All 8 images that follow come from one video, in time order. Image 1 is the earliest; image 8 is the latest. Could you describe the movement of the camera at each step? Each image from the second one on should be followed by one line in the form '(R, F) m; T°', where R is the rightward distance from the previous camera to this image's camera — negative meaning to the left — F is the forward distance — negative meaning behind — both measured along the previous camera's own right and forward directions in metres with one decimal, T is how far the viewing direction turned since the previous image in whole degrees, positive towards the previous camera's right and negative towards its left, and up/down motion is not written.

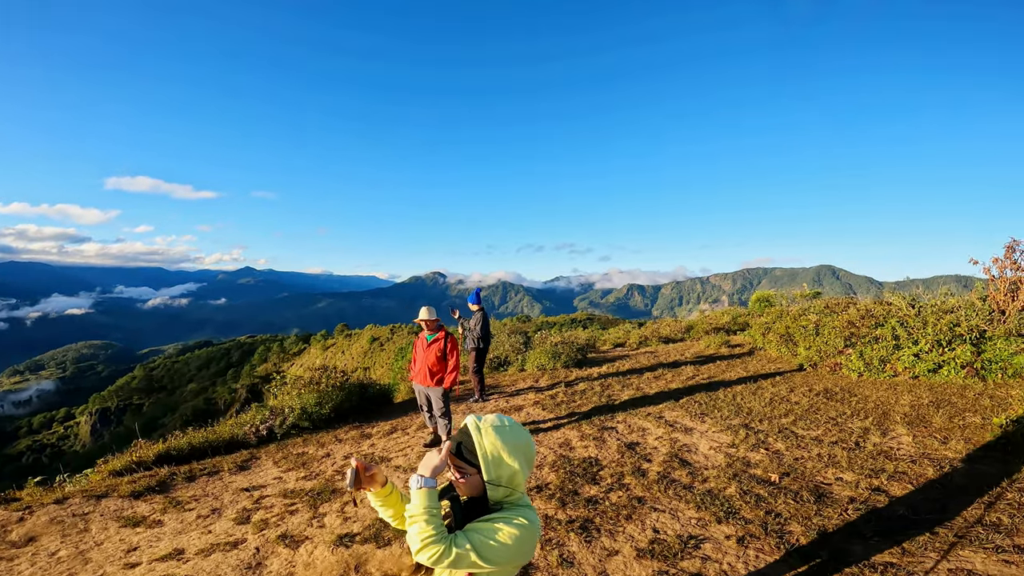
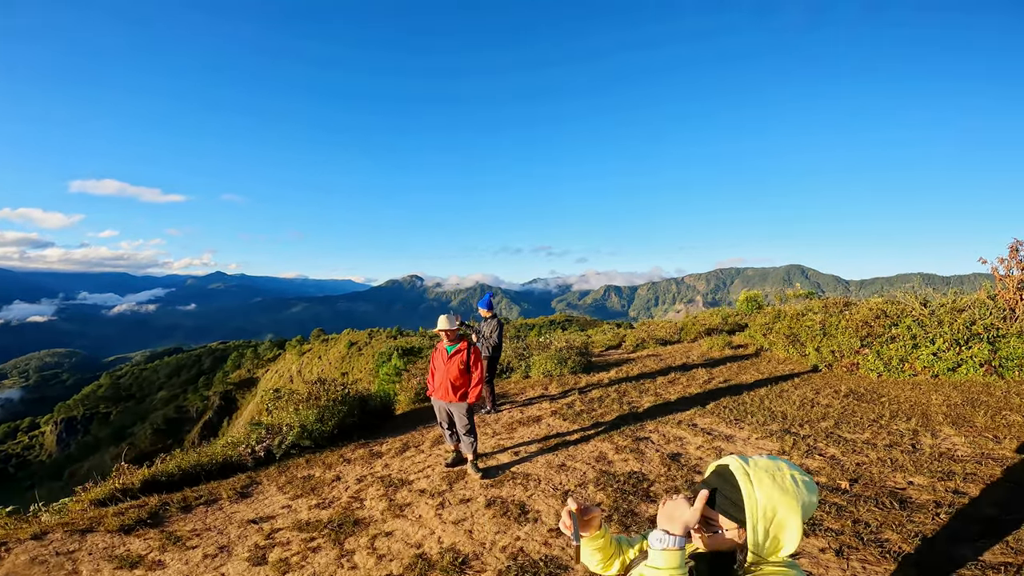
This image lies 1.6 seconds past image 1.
(-0.7, +0.5) m; +2°
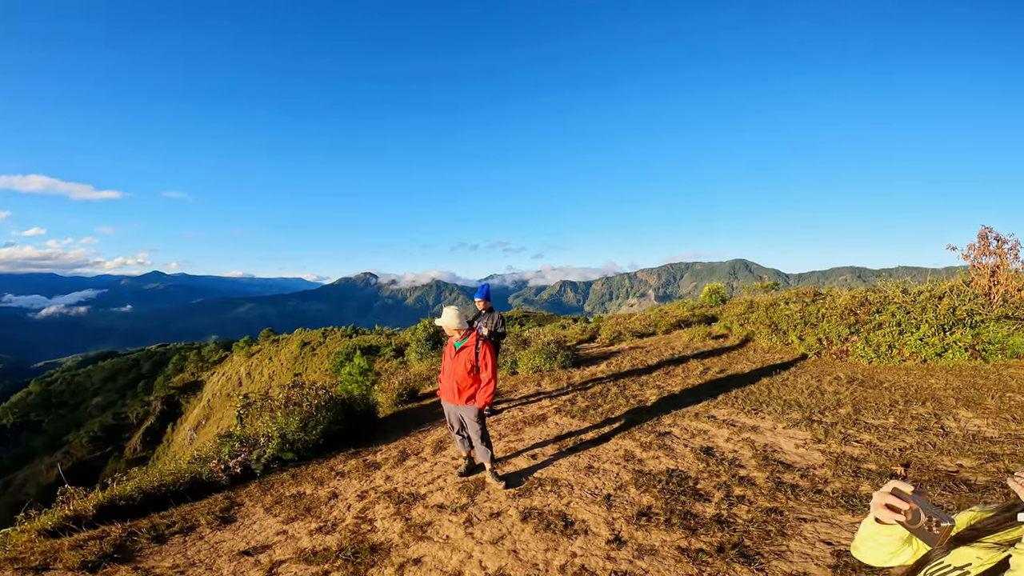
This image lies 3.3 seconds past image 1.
(-0.7, +0.6) m; +5°
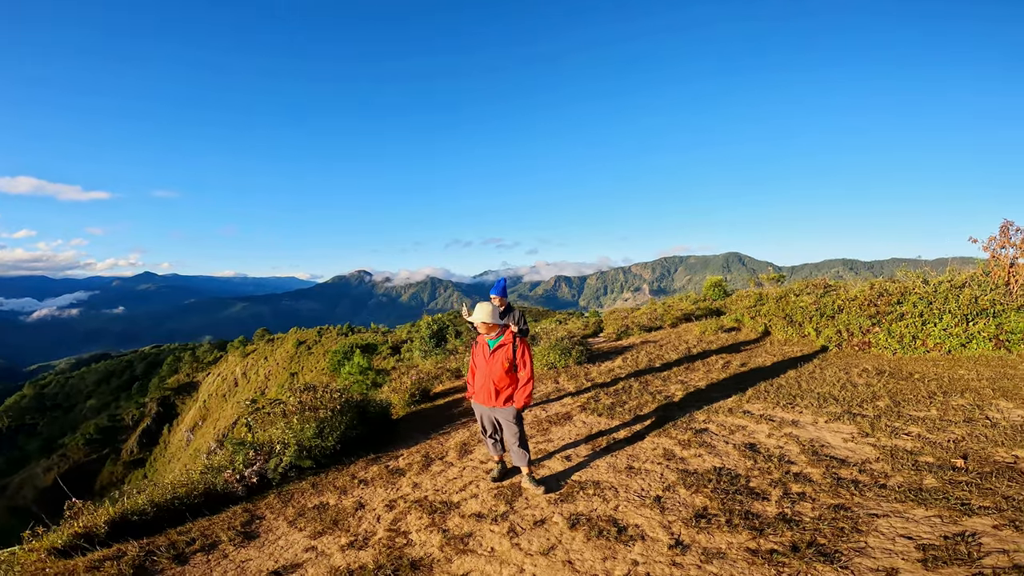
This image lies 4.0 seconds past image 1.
(-0.4, +0.3) m; 0°
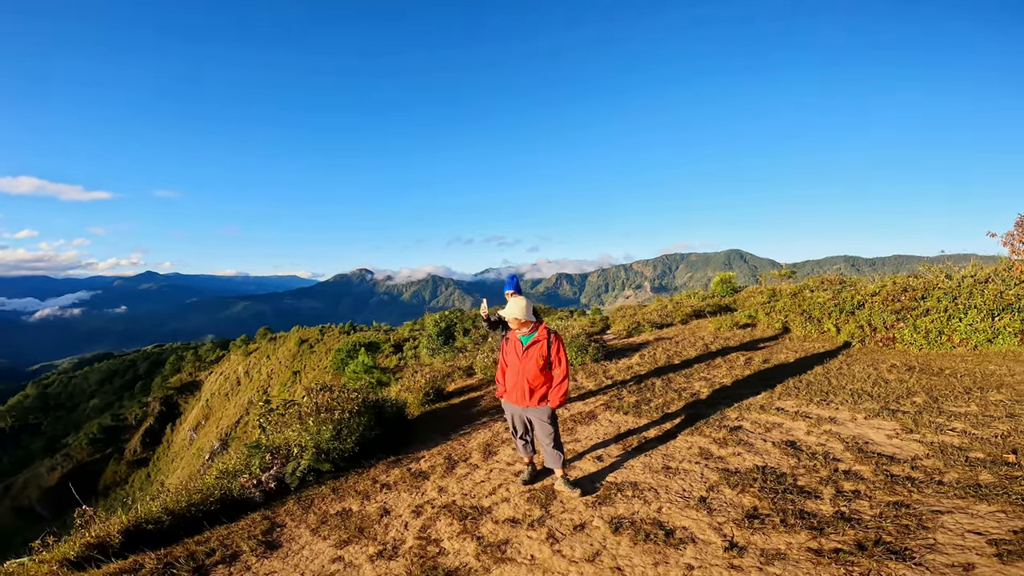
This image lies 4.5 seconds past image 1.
(-0.3, +0.3) m; 0°
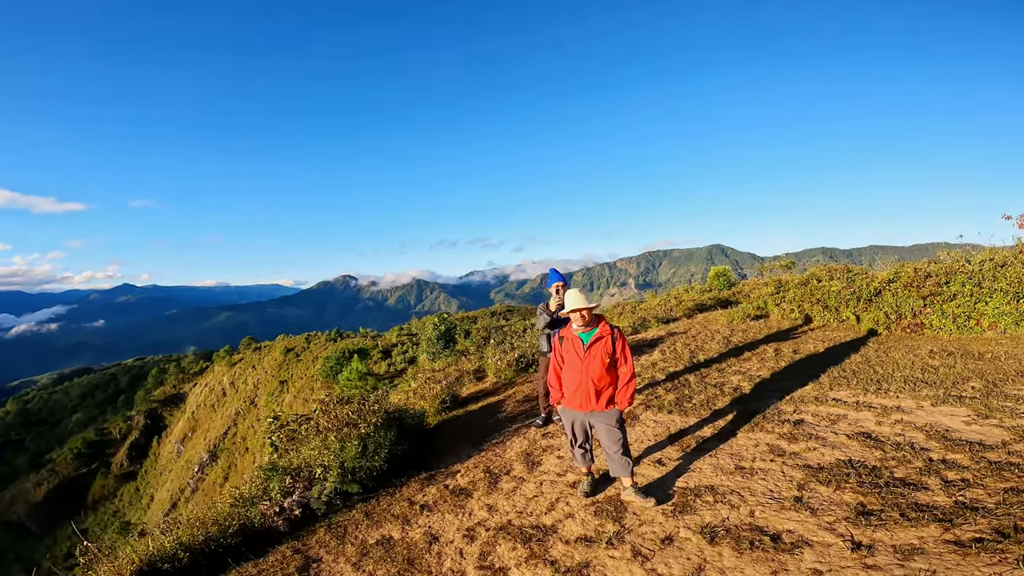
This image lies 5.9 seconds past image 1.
(-0.7, +0.5) m; +2°
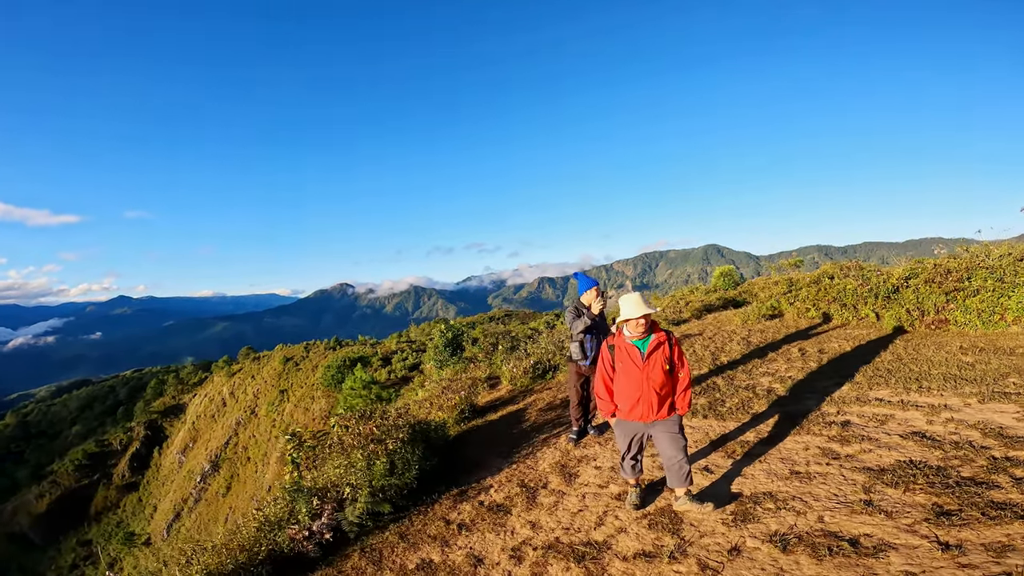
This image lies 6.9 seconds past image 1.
(-0.4, +0.2) m; 0°
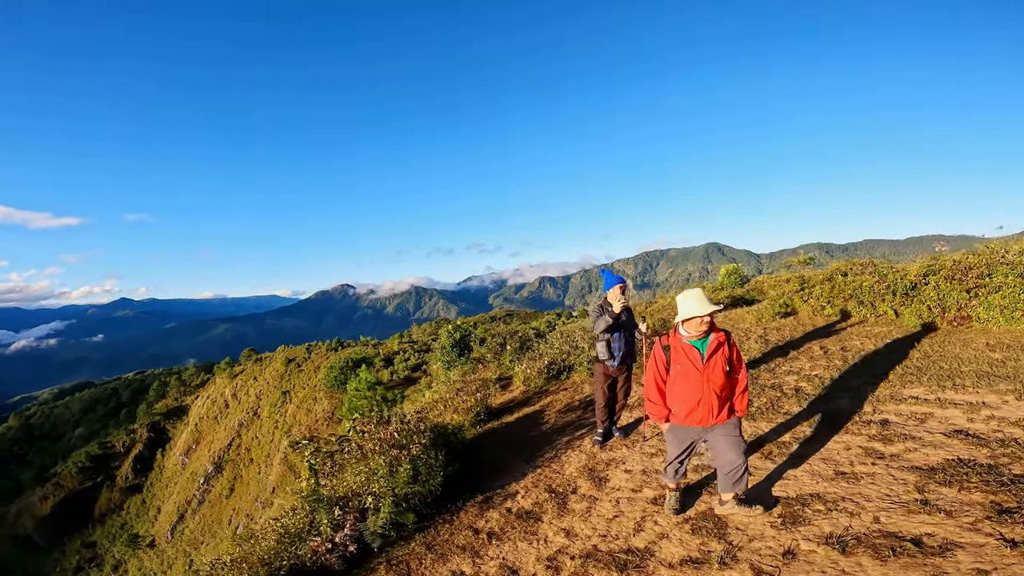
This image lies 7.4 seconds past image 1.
(-0.3, +0.2) m; 0°
